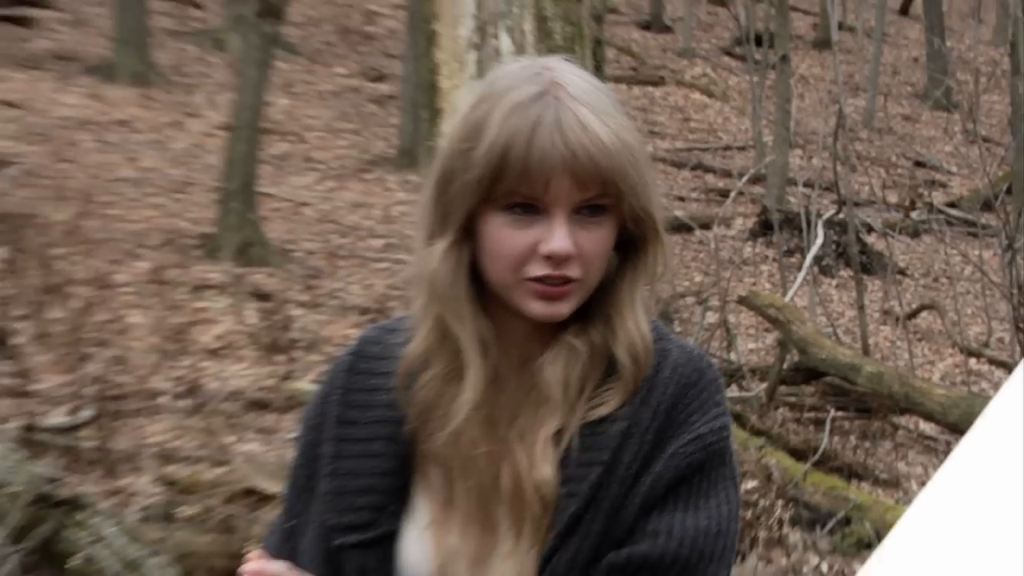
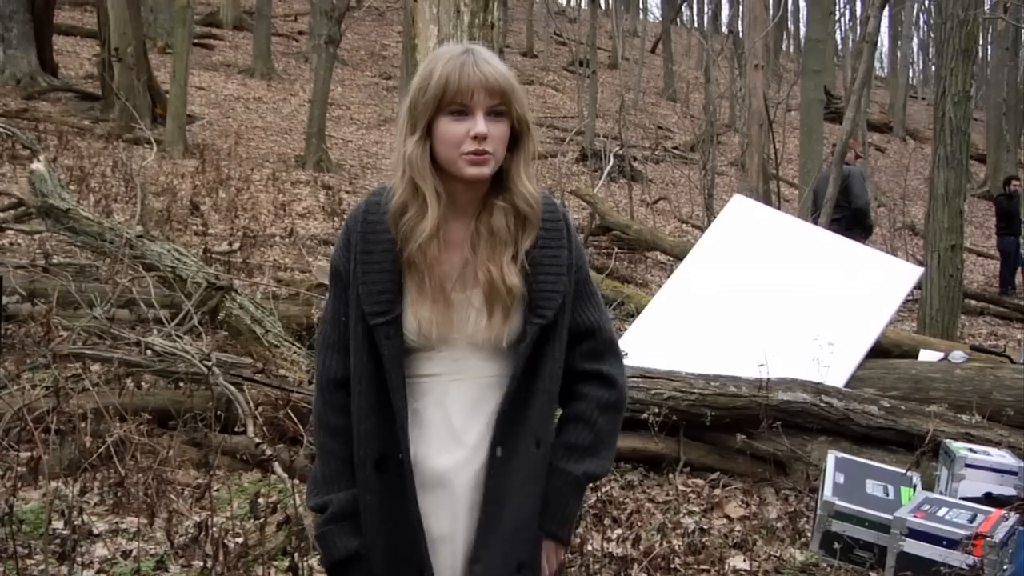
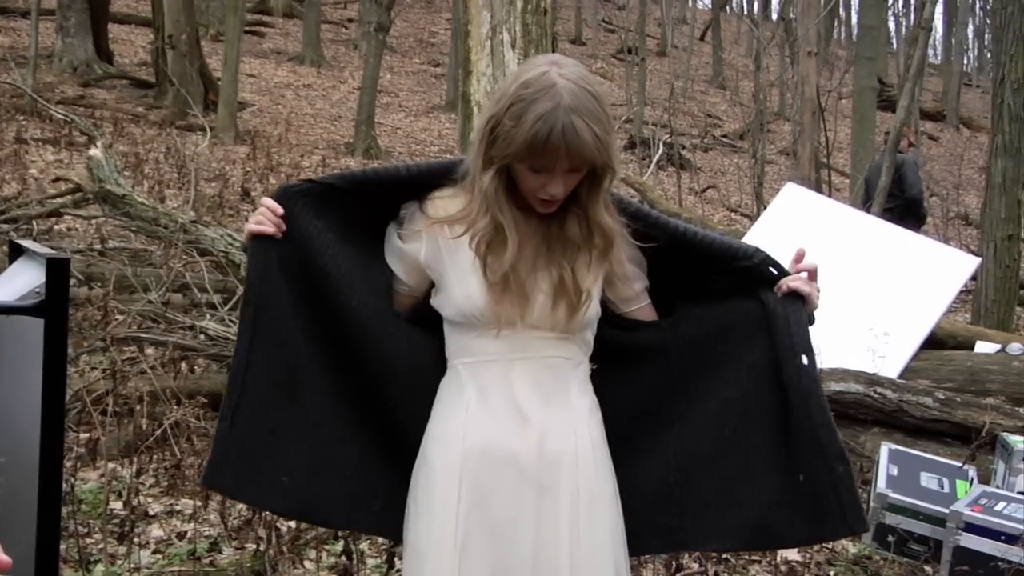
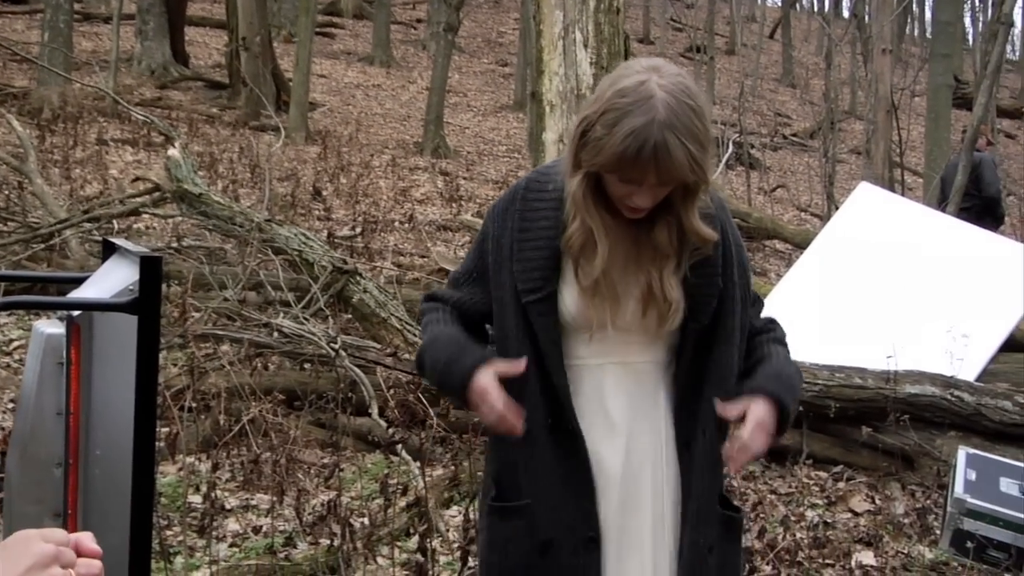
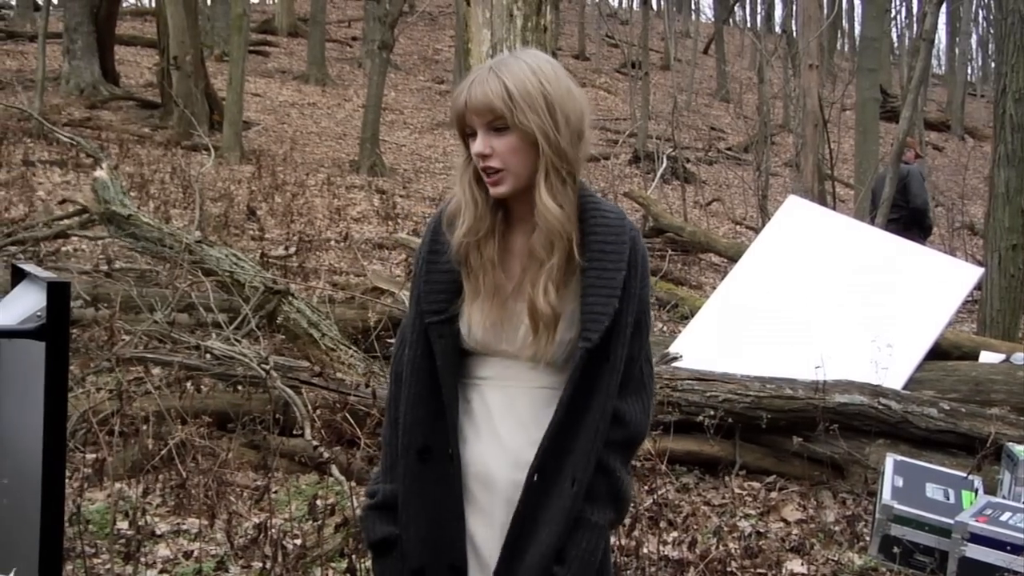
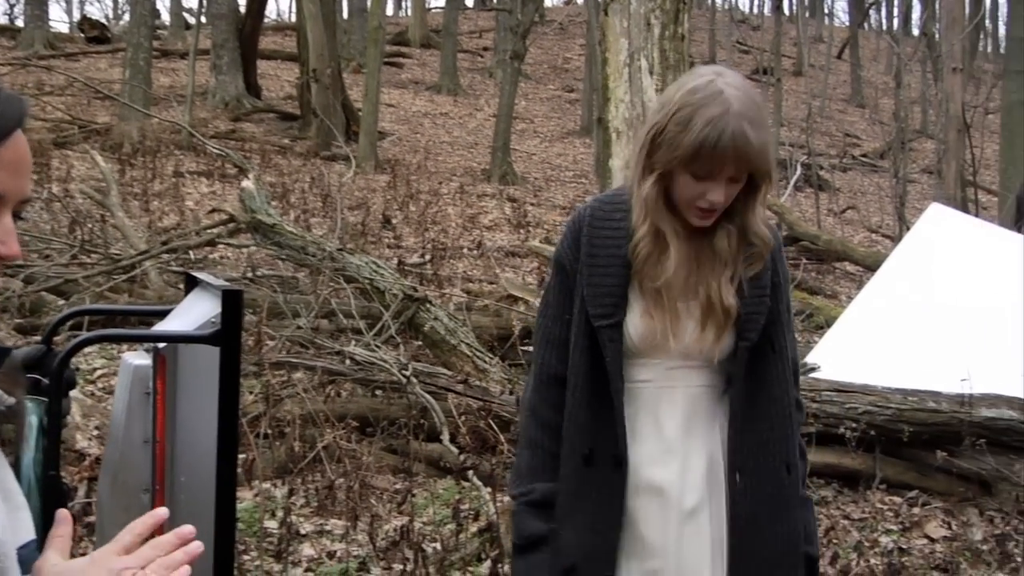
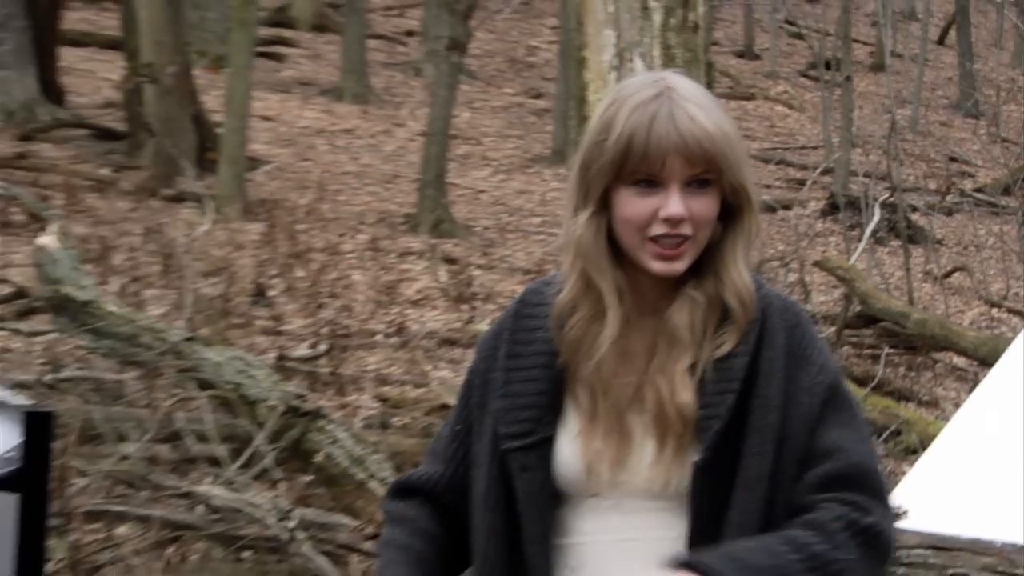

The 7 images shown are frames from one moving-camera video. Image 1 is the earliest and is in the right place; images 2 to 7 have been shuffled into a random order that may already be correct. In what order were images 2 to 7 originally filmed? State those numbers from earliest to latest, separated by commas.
7, 6, 4, 3, 2, 5
